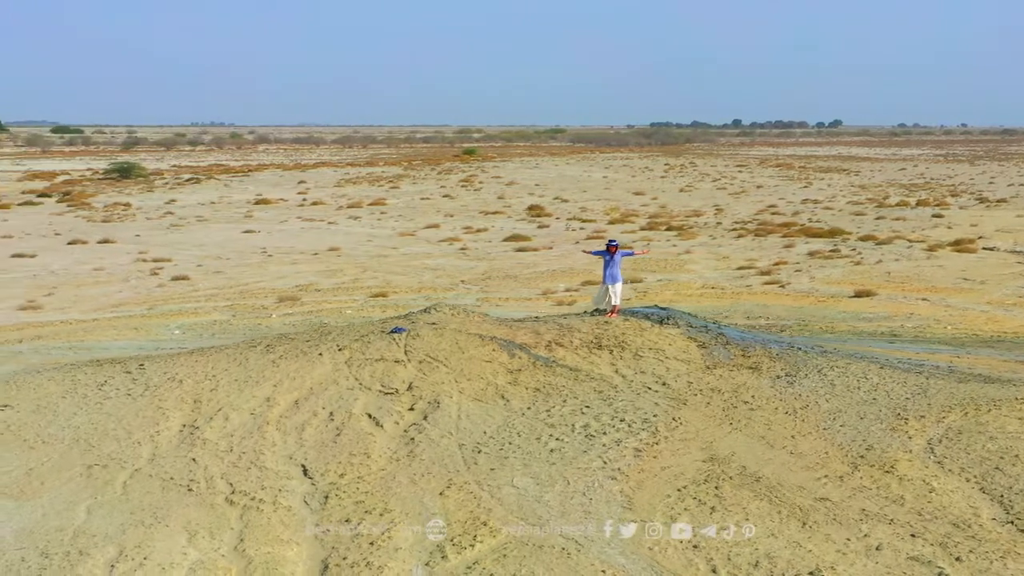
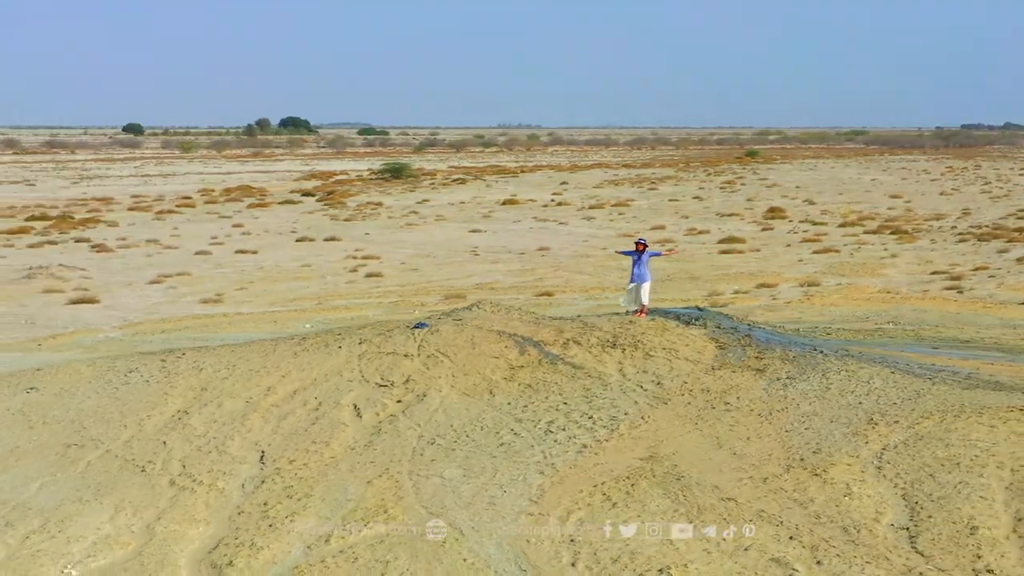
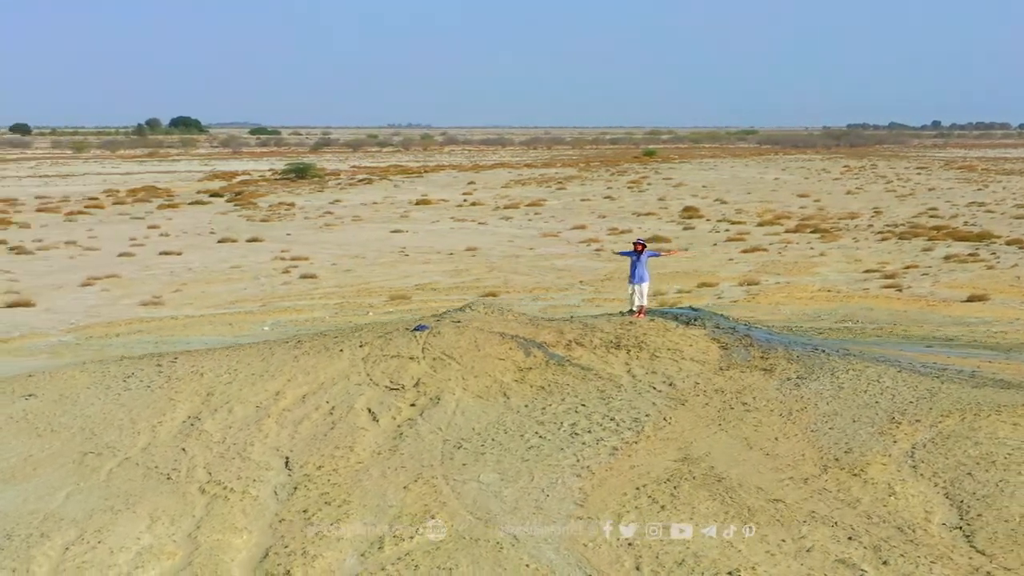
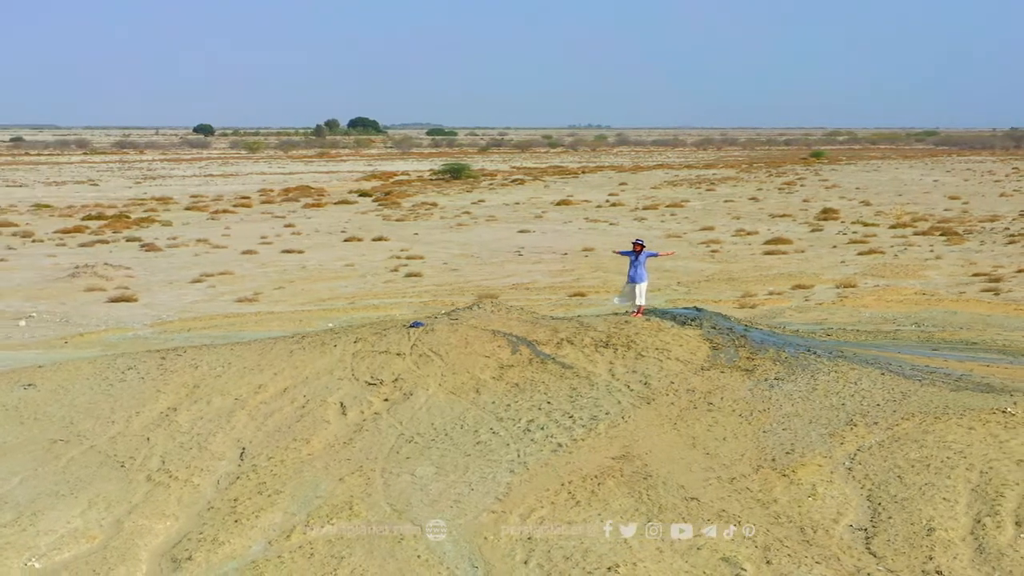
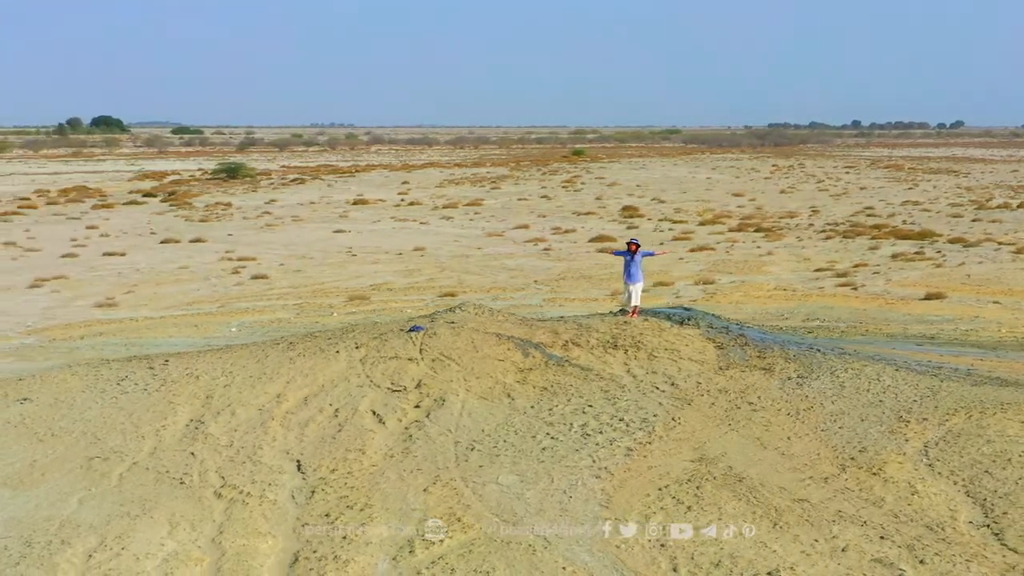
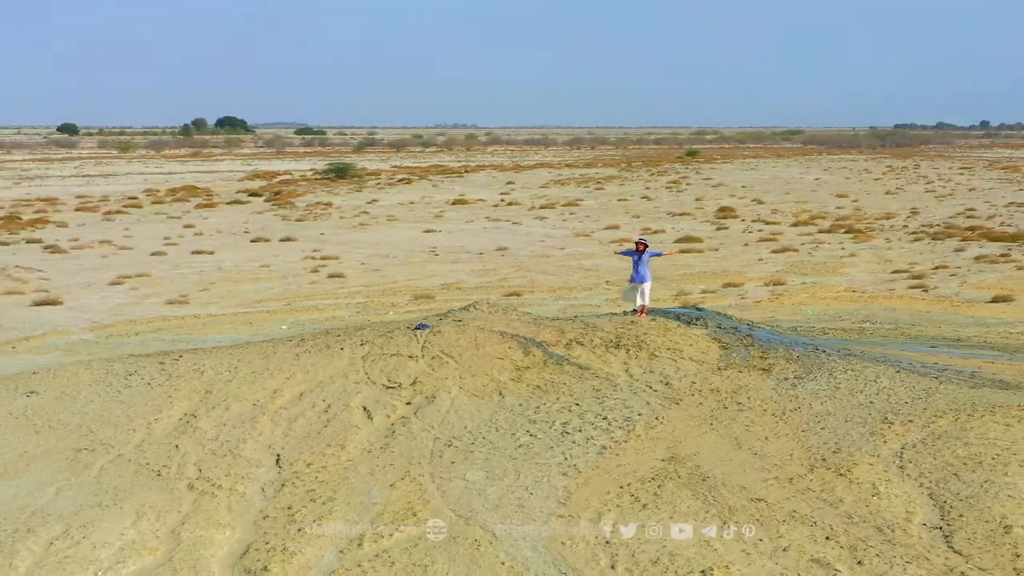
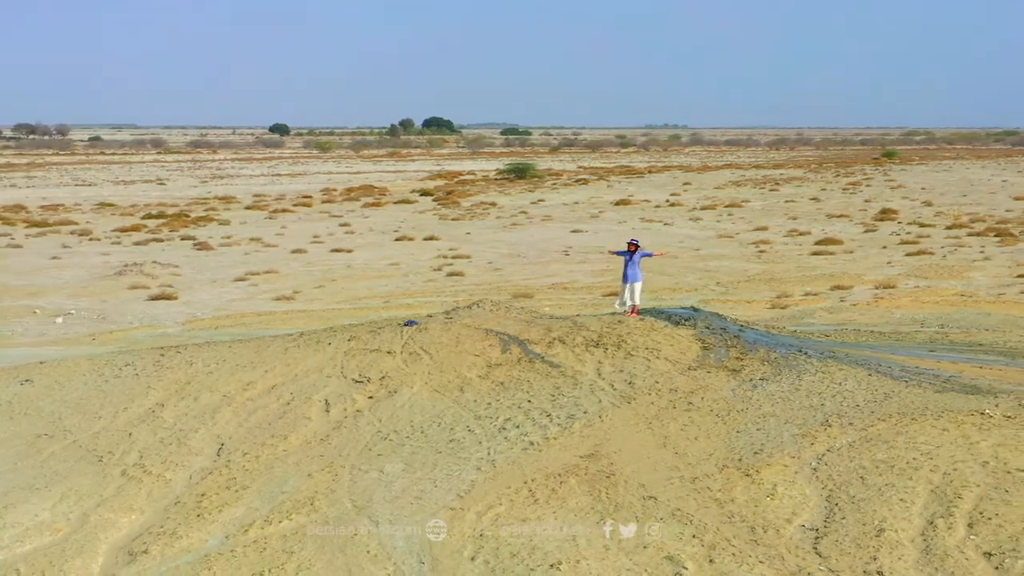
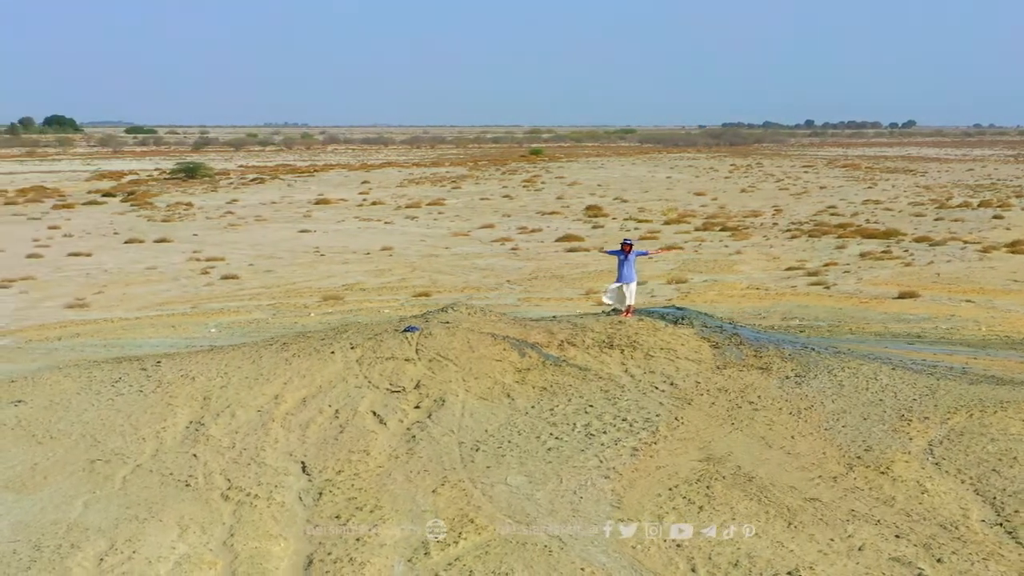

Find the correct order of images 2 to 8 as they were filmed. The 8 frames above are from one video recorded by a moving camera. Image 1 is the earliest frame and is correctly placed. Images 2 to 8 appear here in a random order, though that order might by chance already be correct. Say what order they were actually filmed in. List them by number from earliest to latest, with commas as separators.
8, 5, 3, 6, 2, 4, 7
